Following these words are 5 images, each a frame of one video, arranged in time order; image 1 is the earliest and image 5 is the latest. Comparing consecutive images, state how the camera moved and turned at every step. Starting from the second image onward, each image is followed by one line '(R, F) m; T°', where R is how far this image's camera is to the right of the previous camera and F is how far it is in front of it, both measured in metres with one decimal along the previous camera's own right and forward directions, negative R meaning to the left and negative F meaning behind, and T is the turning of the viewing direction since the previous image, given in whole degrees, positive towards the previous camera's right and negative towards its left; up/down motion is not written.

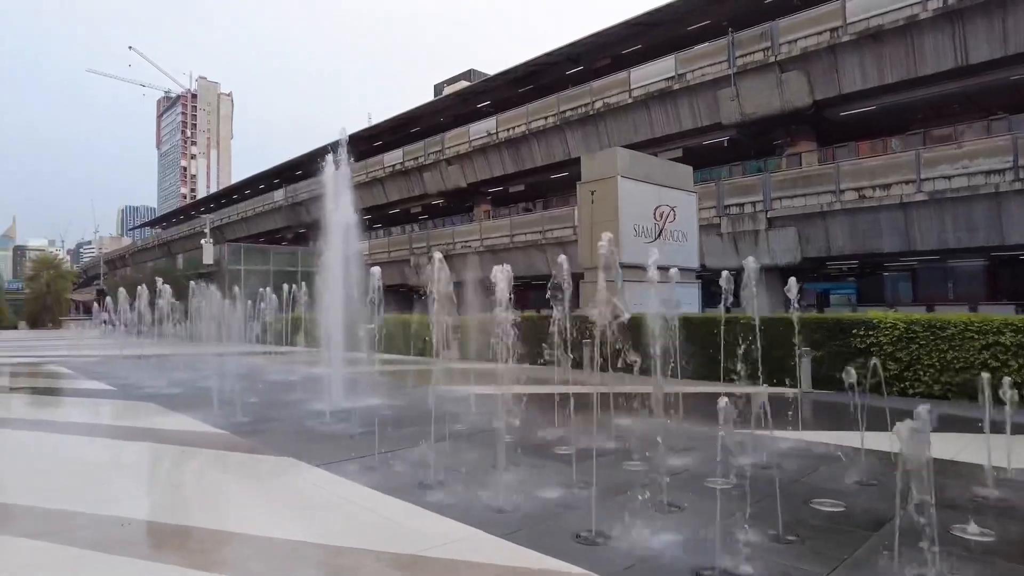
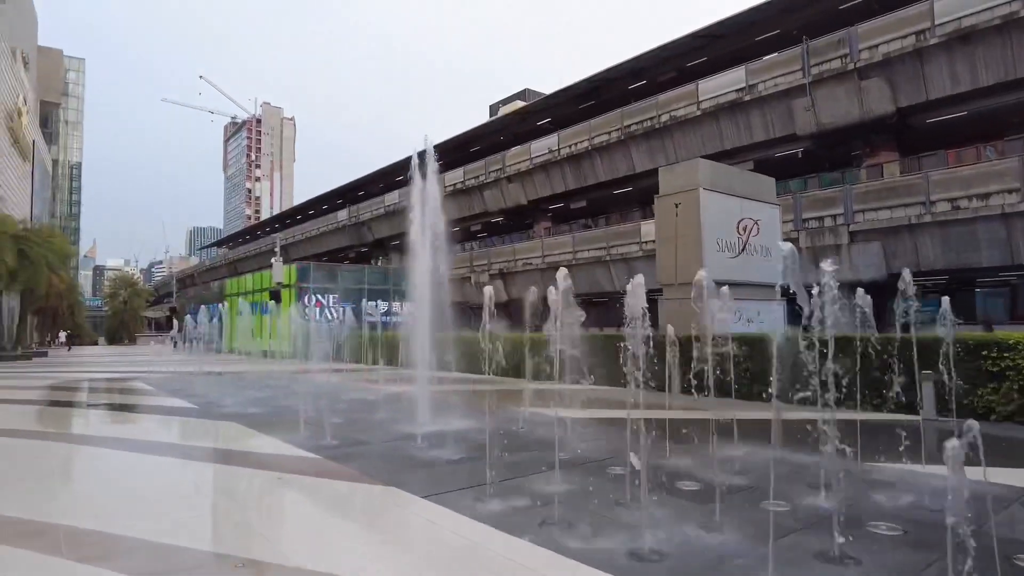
(-0.4, +0.3) m; -5°
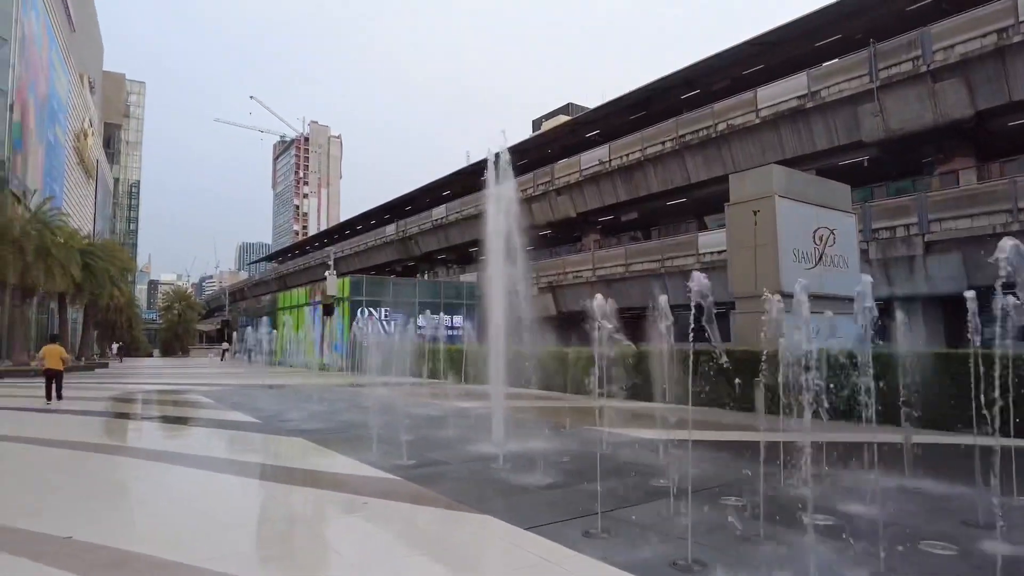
(-0.4, +0.4) m; -4°
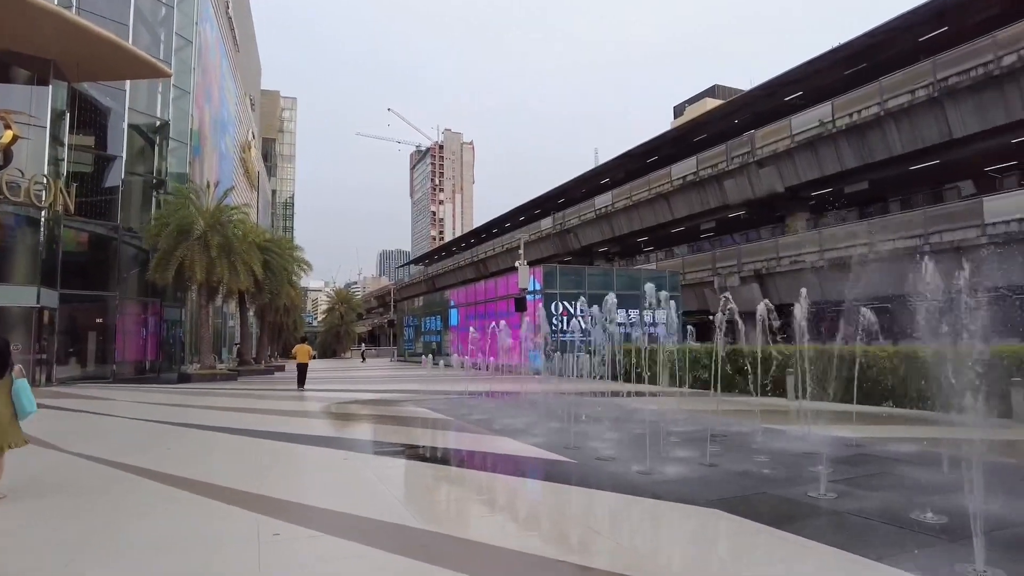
(-2.8, +3.2) m; -11°
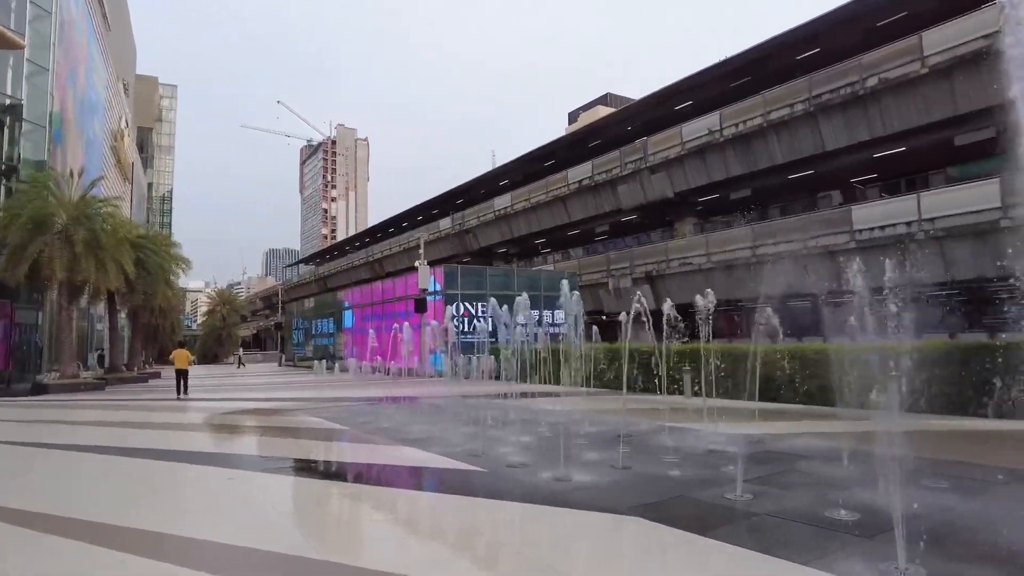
(-0.1, +0.3) m; +9°
